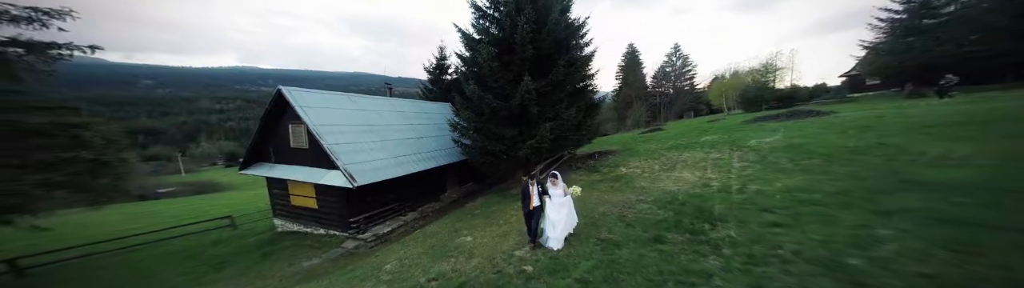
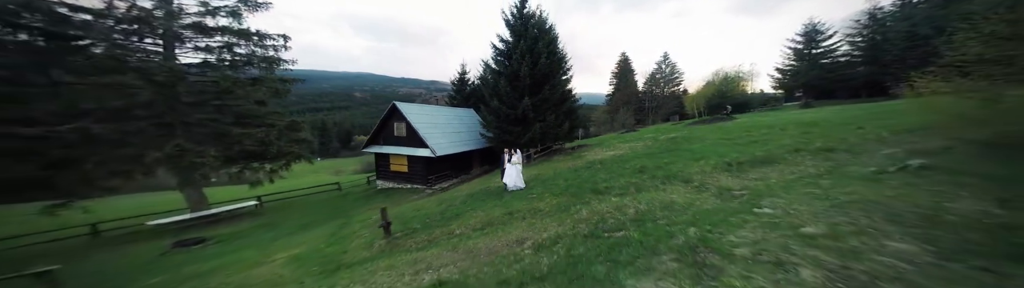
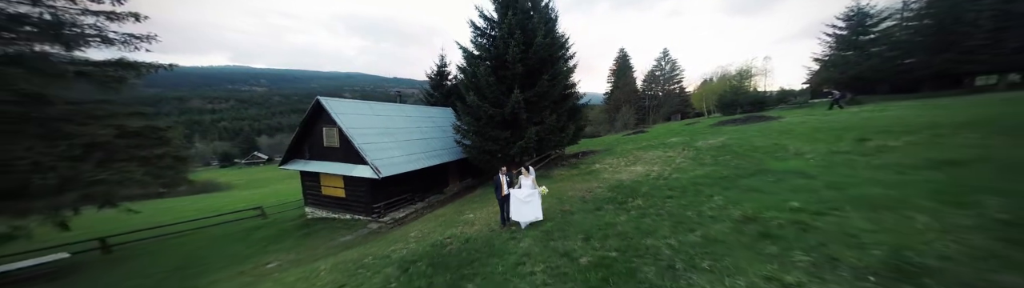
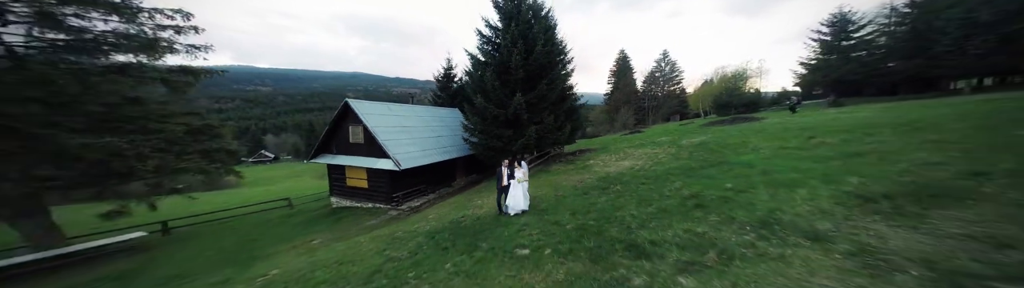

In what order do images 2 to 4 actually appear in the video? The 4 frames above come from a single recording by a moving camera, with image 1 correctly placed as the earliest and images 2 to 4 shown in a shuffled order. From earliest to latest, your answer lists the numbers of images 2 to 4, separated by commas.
3, 4, 2
